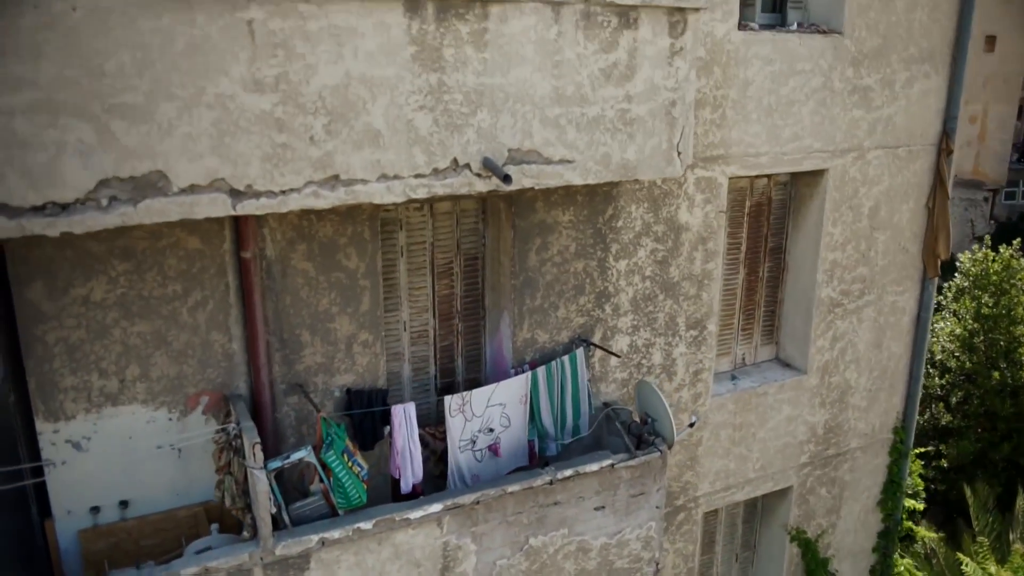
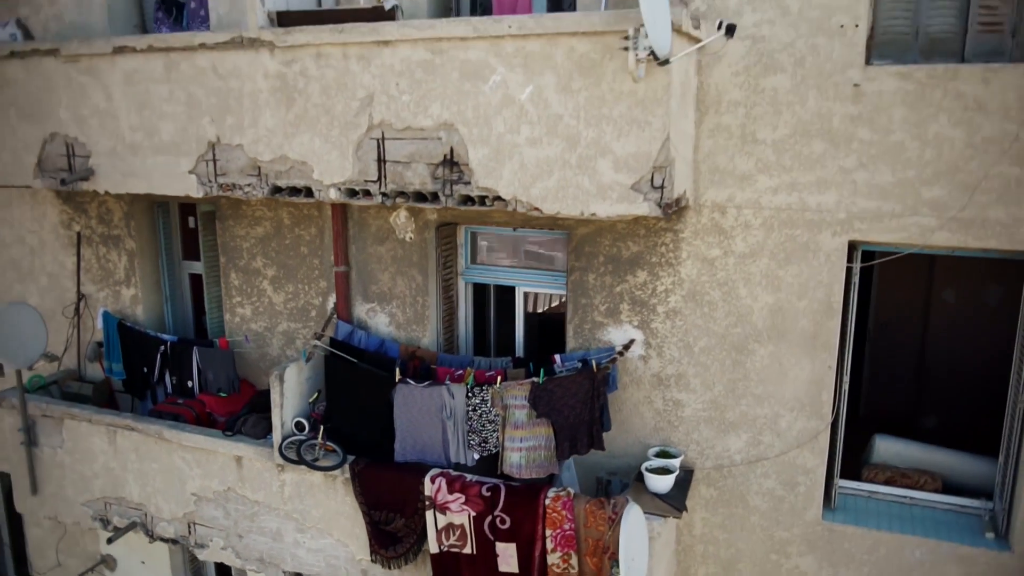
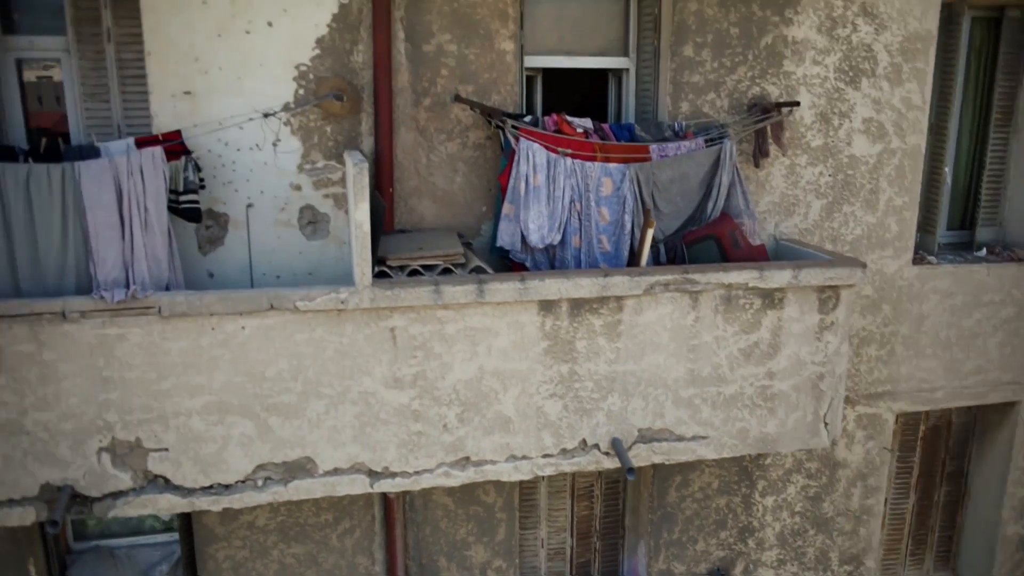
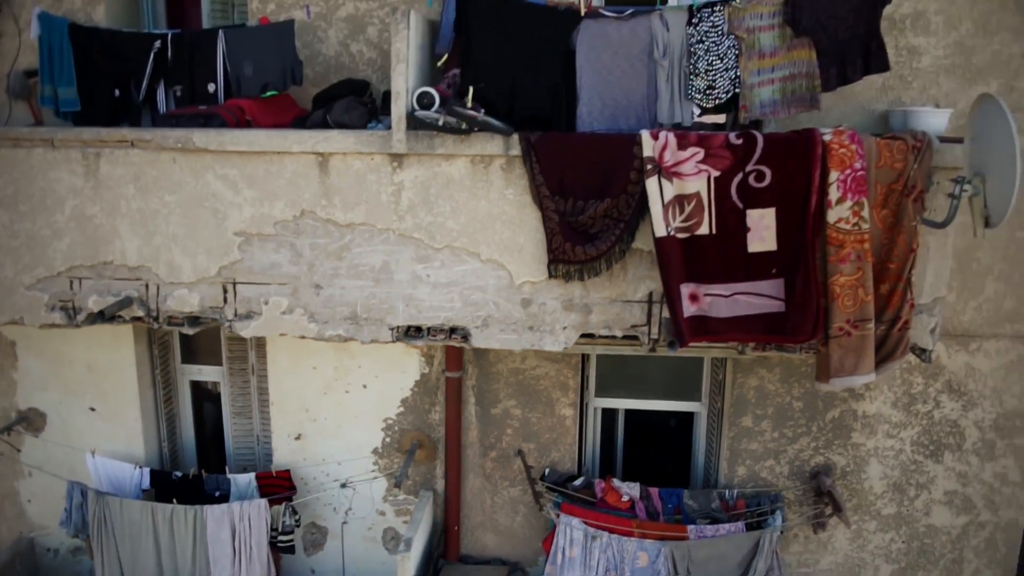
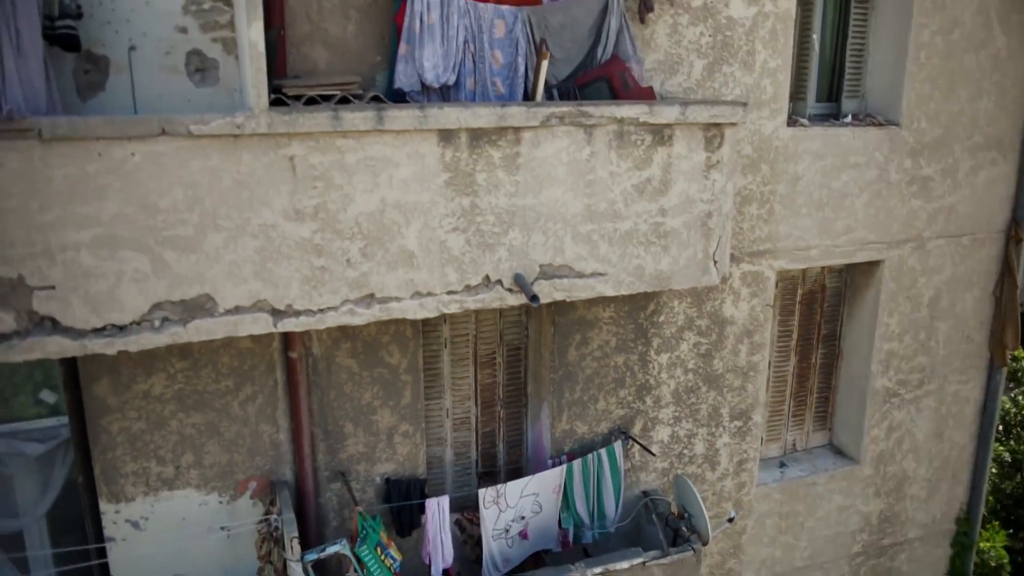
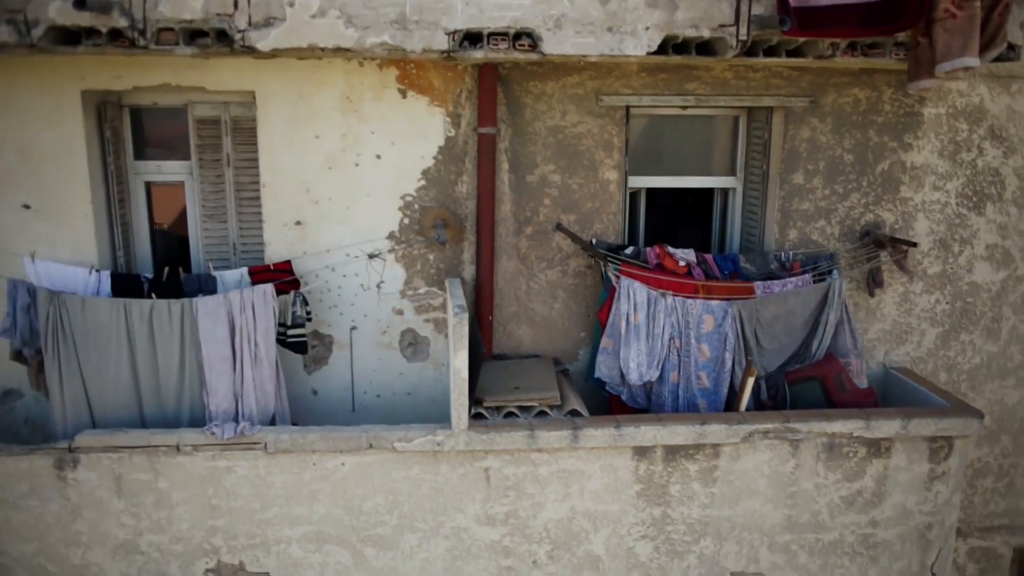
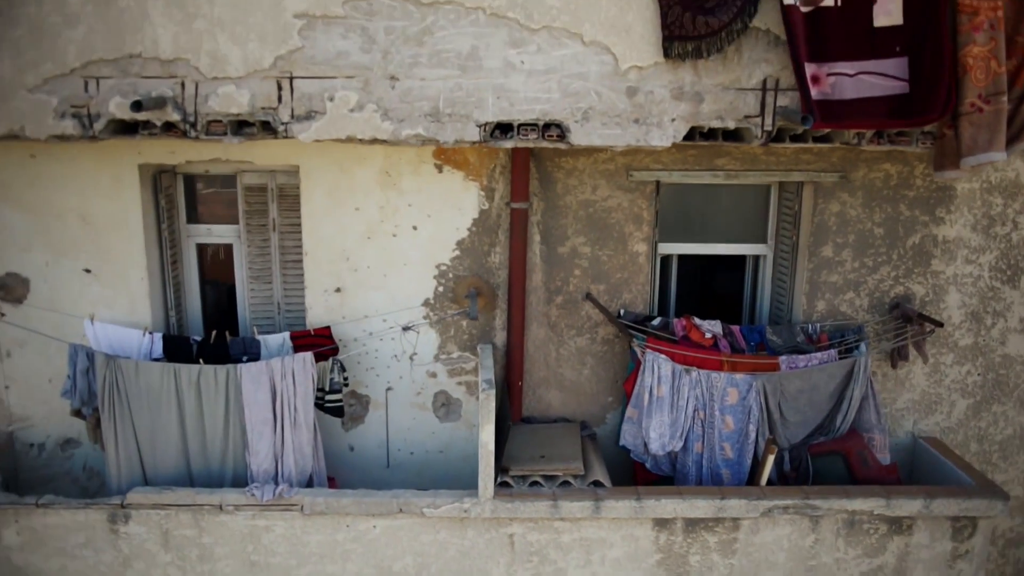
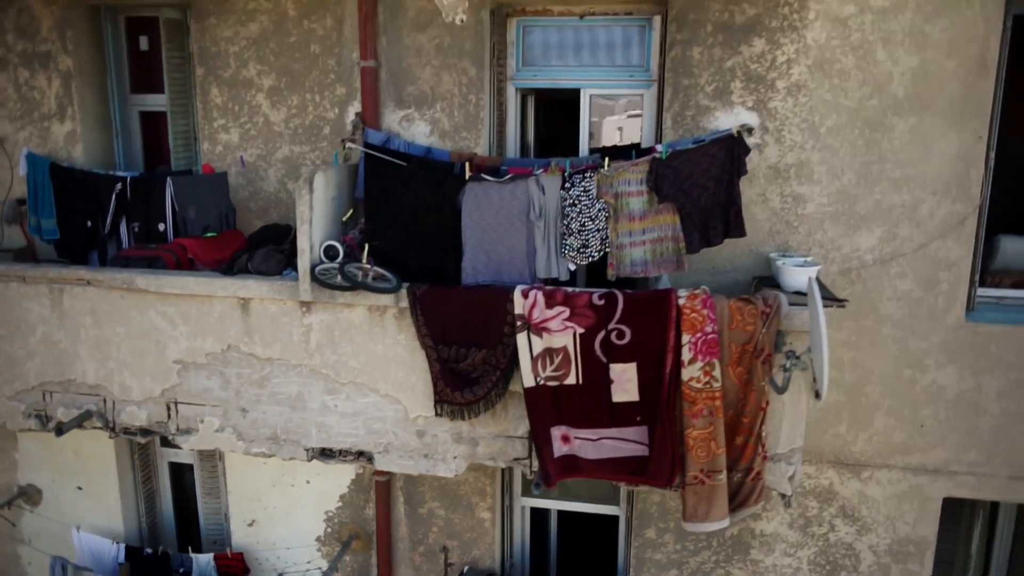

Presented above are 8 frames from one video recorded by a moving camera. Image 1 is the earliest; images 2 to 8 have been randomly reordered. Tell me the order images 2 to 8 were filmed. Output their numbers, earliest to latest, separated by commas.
5, 3, 6, 7, 4, 8, 2
